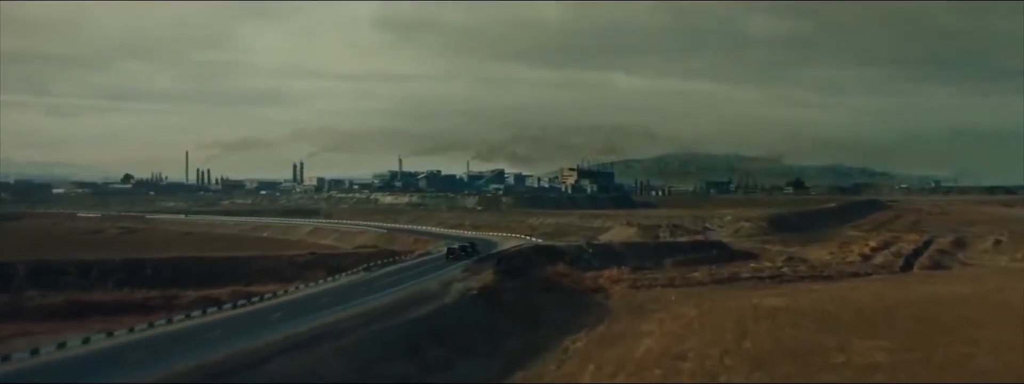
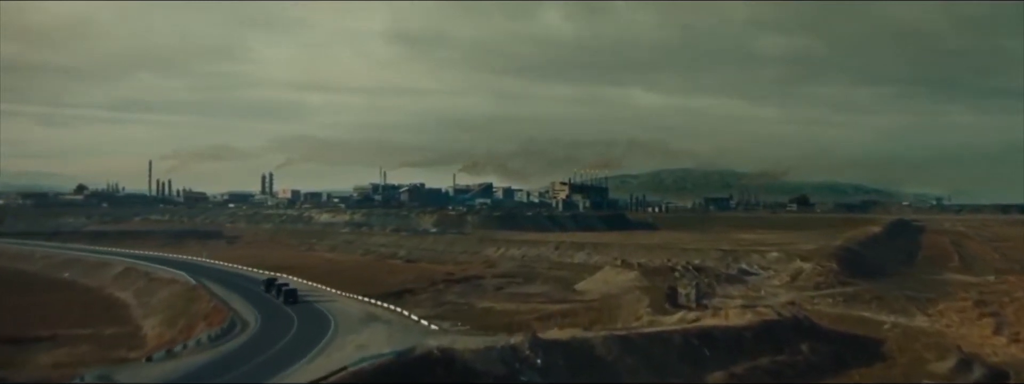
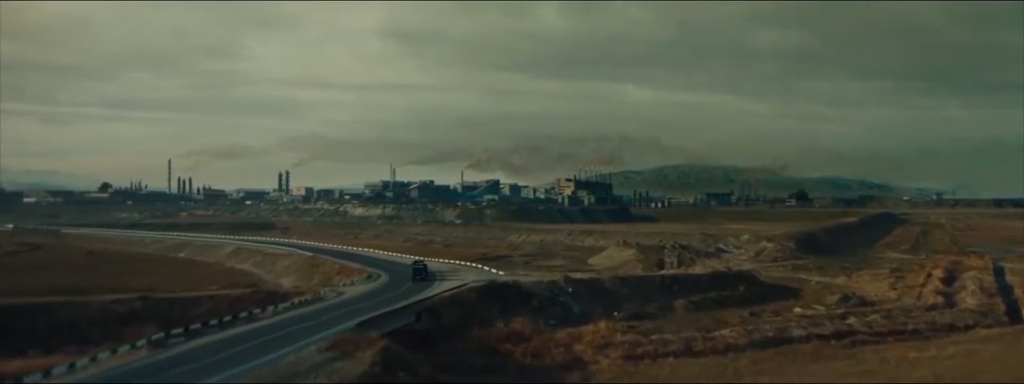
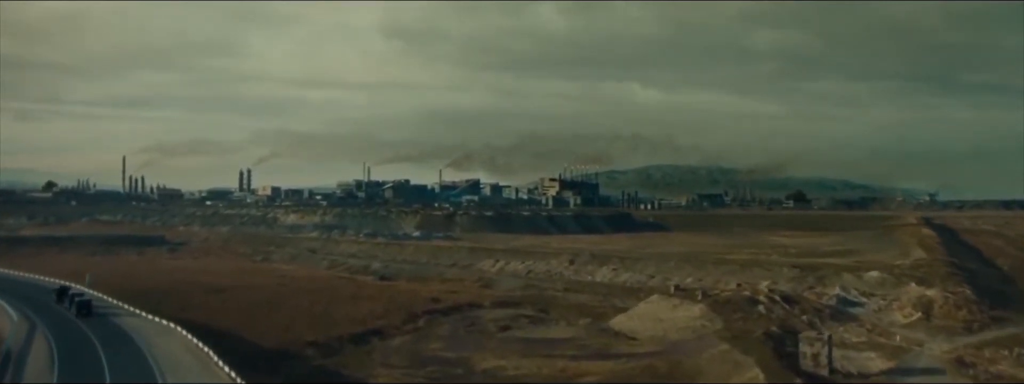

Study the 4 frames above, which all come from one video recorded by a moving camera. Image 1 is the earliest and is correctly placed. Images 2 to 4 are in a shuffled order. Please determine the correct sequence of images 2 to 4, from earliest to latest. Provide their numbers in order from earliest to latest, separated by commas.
3, 2, 4
